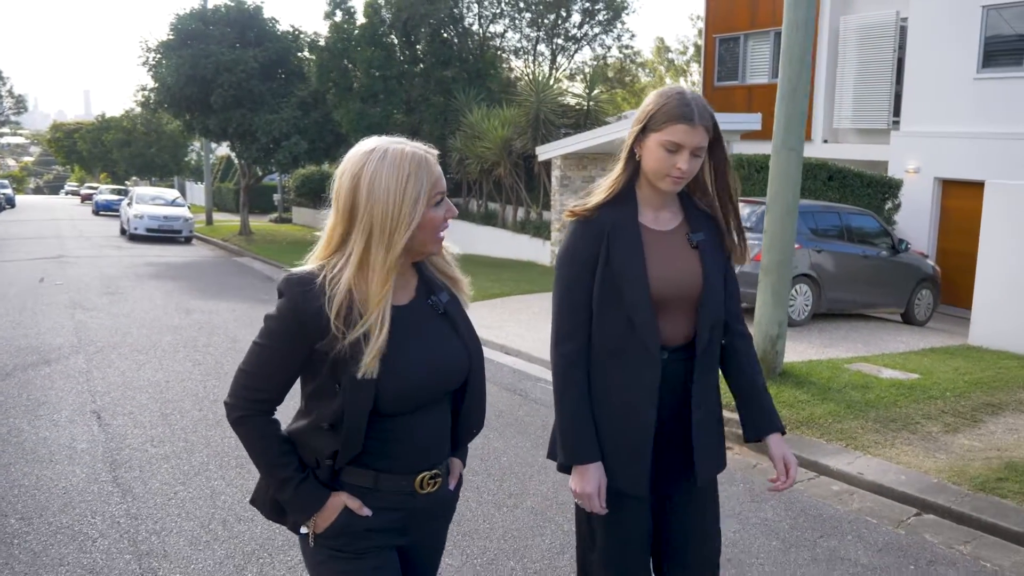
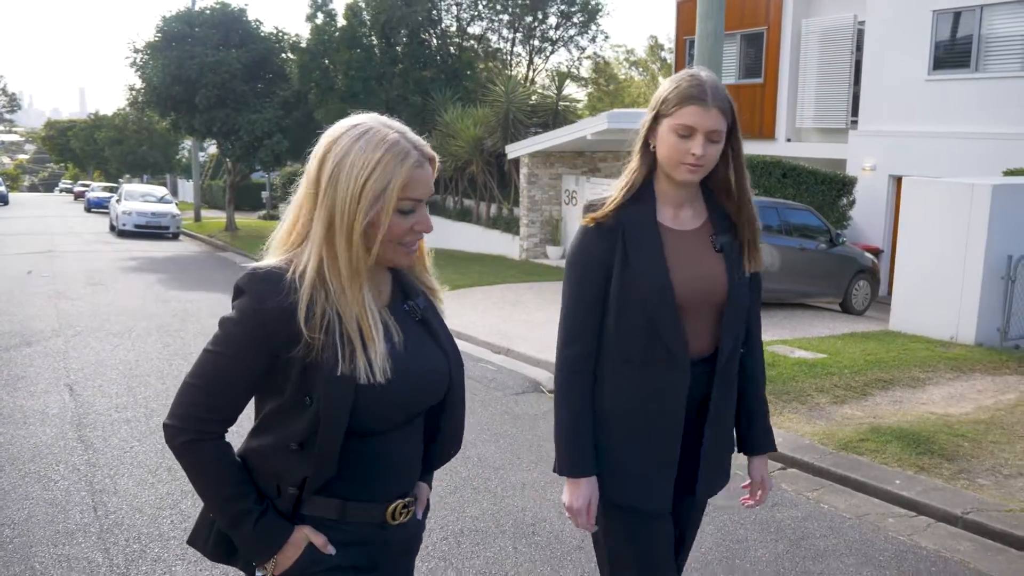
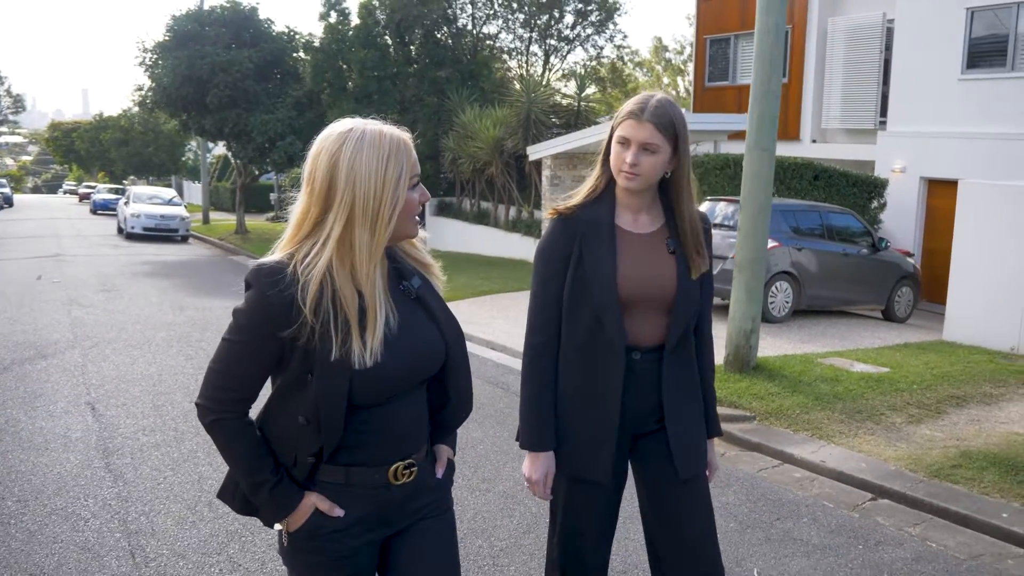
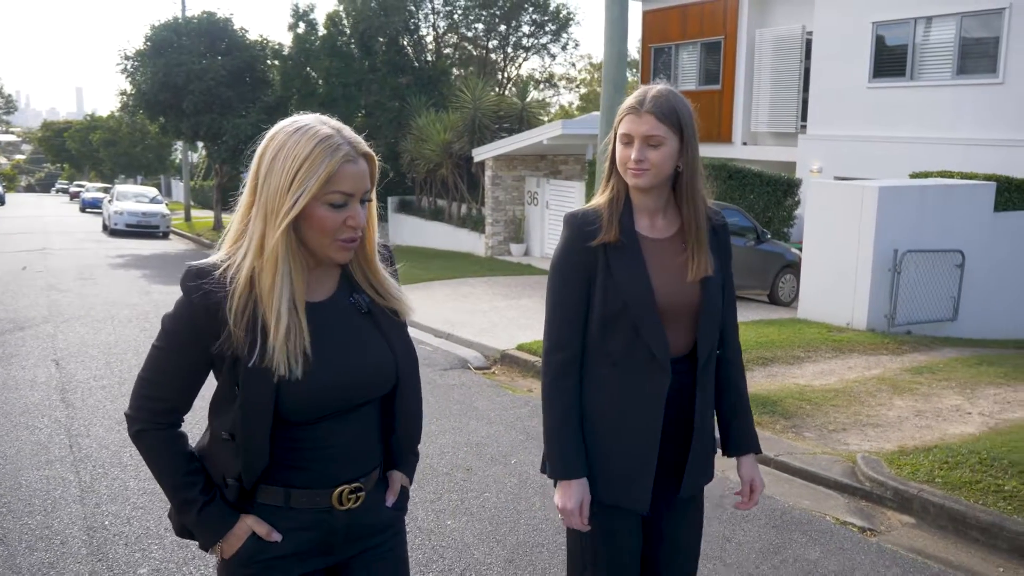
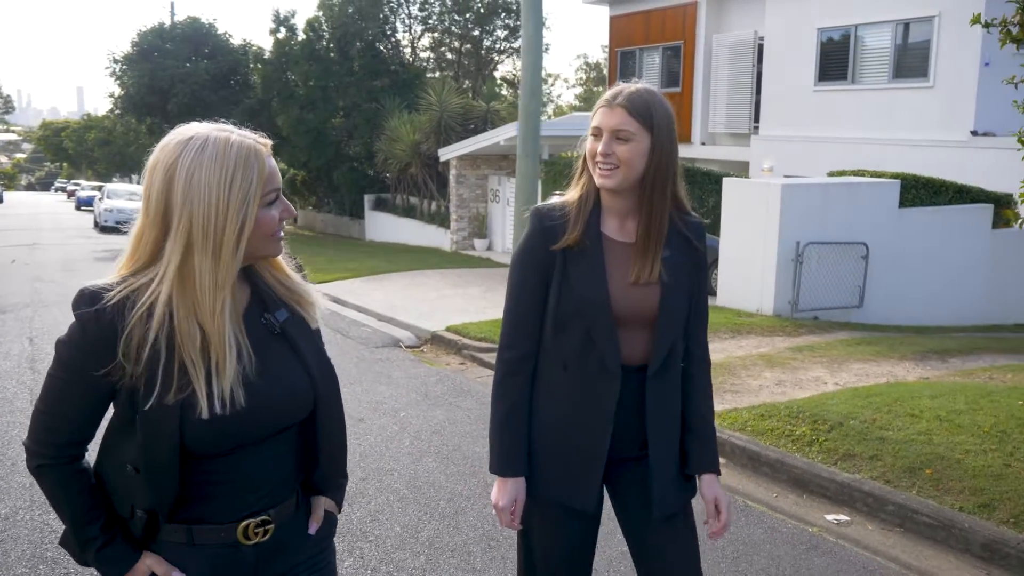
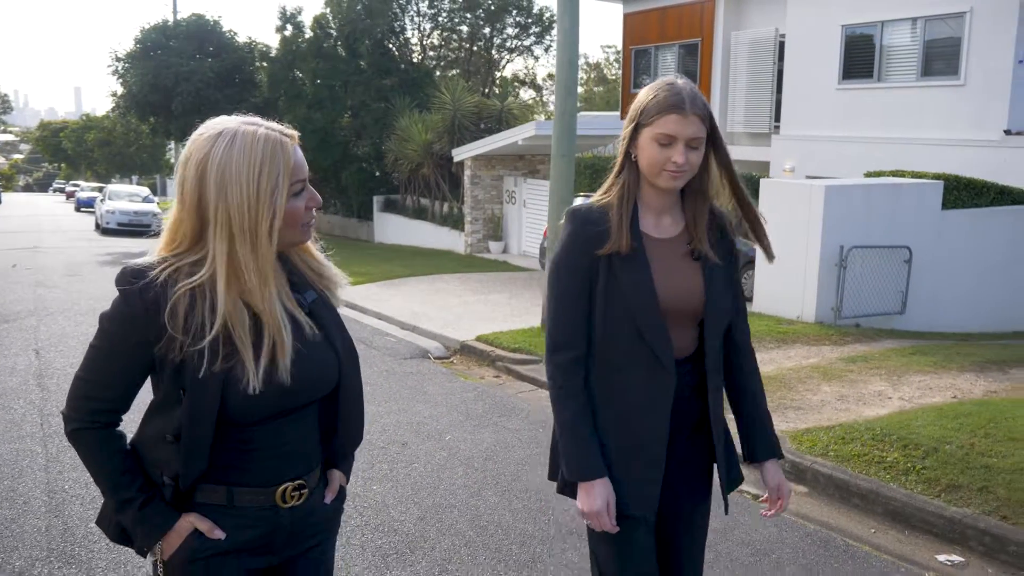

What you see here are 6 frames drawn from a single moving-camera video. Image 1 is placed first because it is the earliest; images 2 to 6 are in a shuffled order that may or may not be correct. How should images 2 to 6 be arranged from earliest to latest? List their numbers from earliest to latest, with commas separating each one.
3, 2, 4, 6, 5
